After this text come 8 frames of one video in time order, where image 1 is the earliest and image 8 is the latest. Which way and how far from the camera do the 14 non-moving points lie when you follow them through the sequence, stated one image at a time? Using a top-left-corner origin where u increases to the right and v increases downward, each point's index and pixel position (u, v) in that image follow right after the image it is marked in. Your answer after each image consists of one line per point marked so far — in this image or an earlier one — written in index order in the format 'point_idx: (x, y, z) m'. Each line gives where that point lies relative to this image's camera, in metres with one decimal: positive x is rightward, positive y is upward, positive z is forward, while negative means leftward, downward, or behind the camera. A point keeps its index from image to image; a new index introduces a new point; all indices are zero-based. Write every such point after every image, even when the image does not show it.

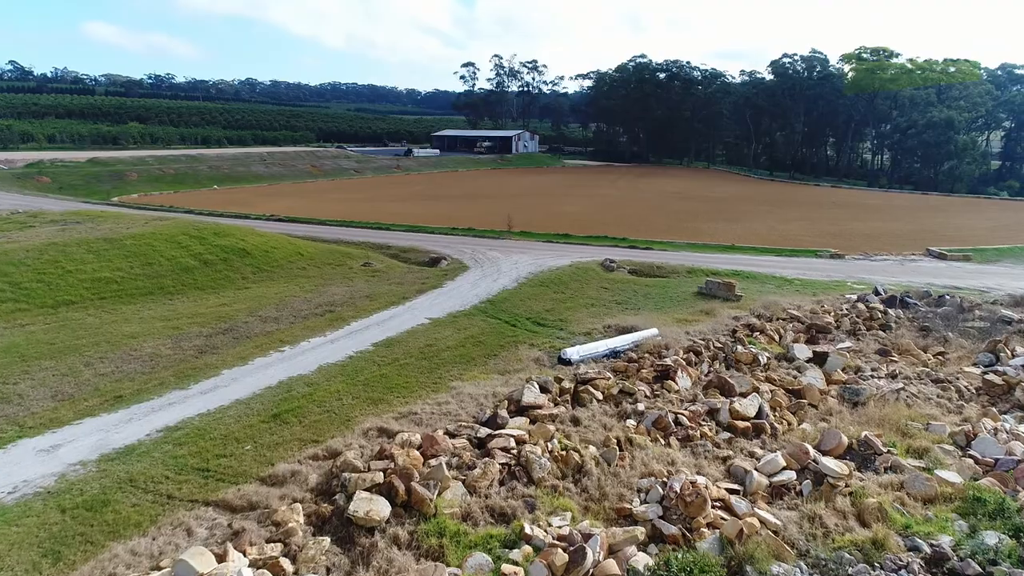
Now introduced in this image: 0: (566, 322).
0: (+1.1, -0.7, +14.2) m
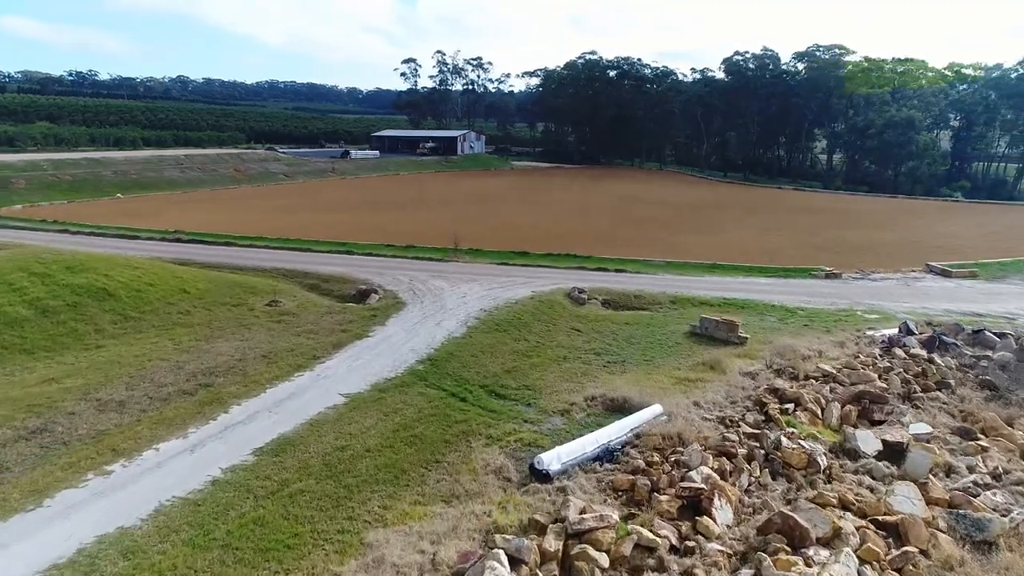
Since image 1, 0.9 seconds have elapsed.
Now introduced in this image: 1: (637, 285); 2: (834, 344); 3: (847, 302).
0: (+0.3, -1.5, +10.5) m
1: (+3.1, +0.1, +18.2) m
2: (+6.2, -1.1, +13.8) m
3: (+8.4, -0.3, +17.9) m
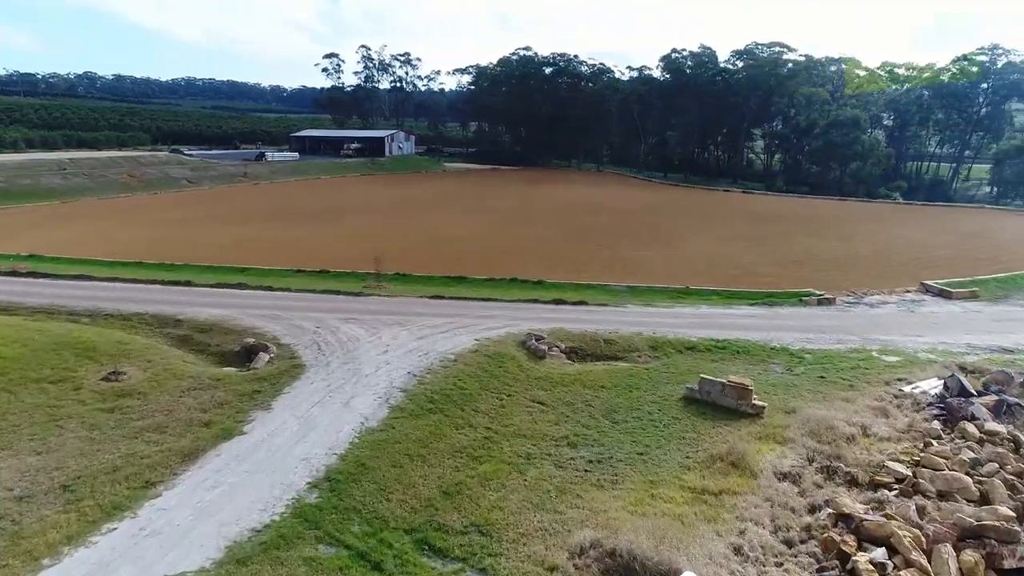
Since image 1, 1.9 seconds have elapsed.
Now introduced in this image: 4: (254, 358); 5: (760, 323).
0: (-0.2, -2.4, +6.8) m
1: (+1.9, -0.7, +14.7) m
2: (+5.3, -1.8, +10.6) m
3: (+7.1, -1.0, +14.9) m
4: (-4.3, -1.1, +11.9) m
5: (+5.3, -0.8, +15.5) m
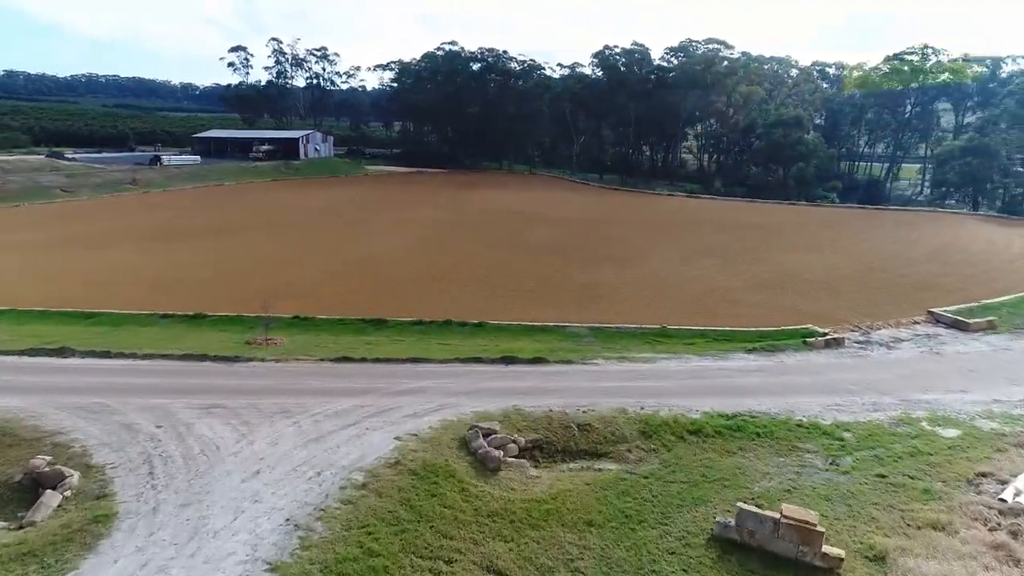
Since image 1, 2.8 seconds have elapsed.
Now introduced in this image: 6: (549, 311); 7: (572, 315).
0: (-0.4, -3.3, +2.8) m
1: (+0.9, -1.6, +10.8) m
2: (+4.8, -2.6, +7.1) m
3: (+6.1, -1.8, +11.5) m
4: (-4.9, -2.1, +7.5) m
5: (+4.3, -1.6, +12.0) m
6: (+0.8, -0.6, +17.8) m
7: (+1.3, -0.6, +17.2) m
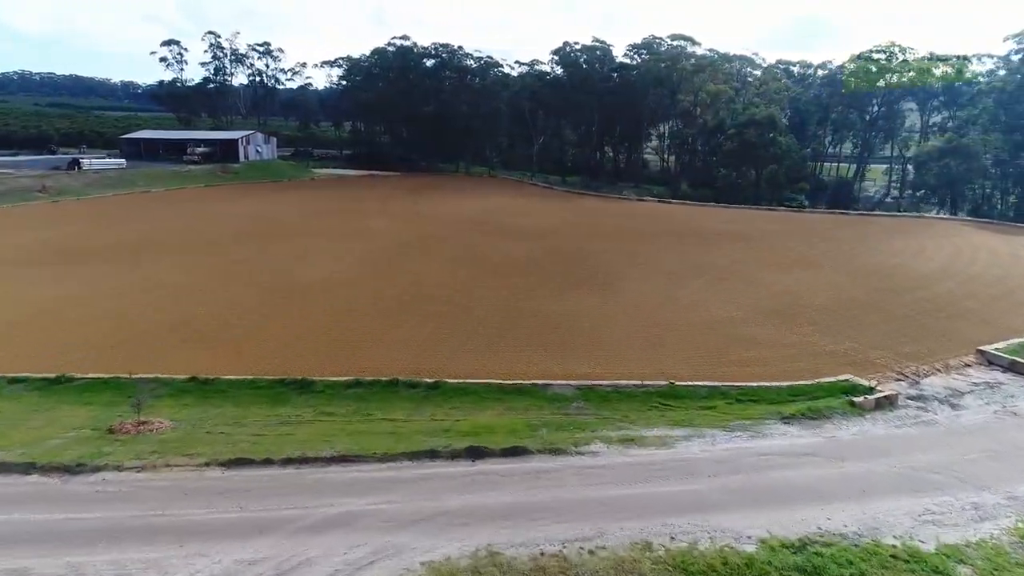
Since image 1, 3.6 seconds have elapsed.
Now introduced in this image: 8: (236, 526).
0: (-0.2, -4.1, -0.6) m
1: (+0.6, -2.4, +7.5) m
2: (+4.7, -3.3, +4.0) m
3: (+5.8, -2.5, +8.5) m
4: (-5.0, -3.0, +3.8) m
5: (+3.9, -2.3, +8.9) m
6: (+0.1, -1.3, +14.4) m
7: (+0.7, -1.4, +13.9) m
8: (-2.7, -2.3, +7.1) m
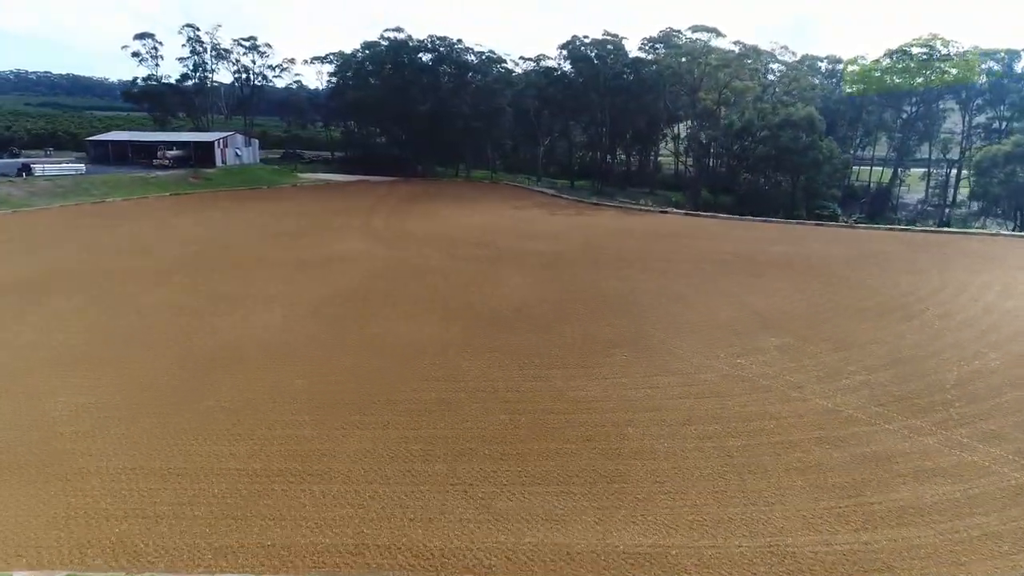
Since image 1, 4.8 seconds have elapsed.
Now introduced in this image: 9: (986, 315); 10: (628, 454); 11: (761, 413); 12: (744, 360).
0: (-0.2, -5.3, -5.7) m
1: (+0.6, -3.6, +2.4) m
2: (+4.7, -4.5, -1.1) m
3: (+5.8, -3.7, +3.4) m
4: (-5.0, -4.2, -1.3) m
5: (+3.9, -3.5, +3.7) m
6: (+0.2, -2.5, +9.3) m
7: (+0.7, -2.6, +8.8) m
8: (-2.6, -3.5, +2.0) m
9: (+11.3, -0.6, +17.2) m
10: (+1.6, -2.3, +10.5) m
11: (+3.9, -2.0, +11.3) m
12: (+4.4, -1.4, +13.7) m
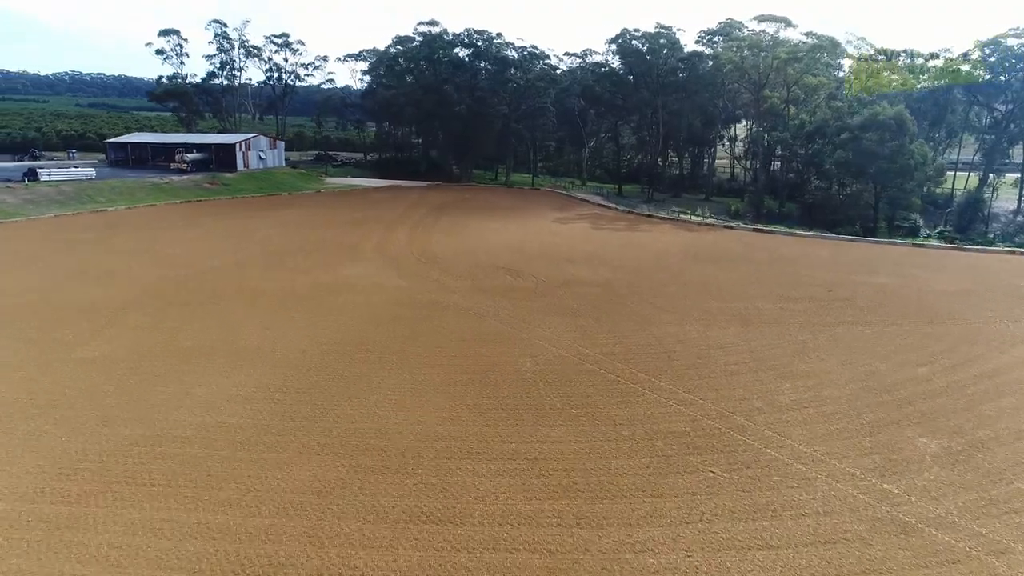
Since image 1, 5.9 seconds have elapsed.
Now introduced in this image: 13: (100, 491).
0: (-0.9, -6.3, -10.0) m
1: (+0.4, -4.6, -2.0) m
2: (+4.2, -5.7, -5.7) m
3: (+5.6, -4.8, -1.3) m
4: (-5.5, -5.2, -5.3) m
5: (+3.7, -4.6, -0.8) m
6: (+0.3, -3.6, +5.0) m
7: (+0.8, -3.7, +4.4) m
8: (-2.9, -4.5, -2.1) m
9: (+11.9, -1.8, +12.2) m
10: (+1.8, -3.3, +6.1) m
11: (+4.2, -3.1, +6.8) m
12: (+4.8, -2.5, +9.1) m
13: (-4.9, -2.7, +9.2) m
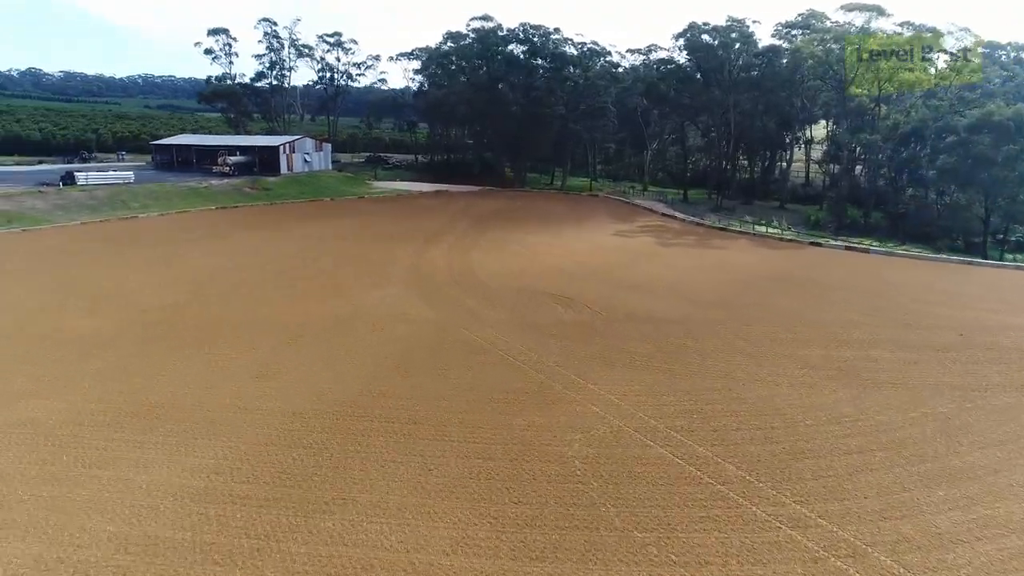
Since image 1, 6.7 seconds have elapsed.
0: (-2.2, -7.1, -13.1) m
1: (-0.3, -5.4, -5.2) m
2: (+3.2, -6.5, -9.2) m
3: (+5.0, -5.7, -4.9) m
4: (-6.3, -5.8, -8.1) m
5: (+3.2, -5.4, -4.3) m
6: (+0.3, -4.4, +1.7) m
7: (+0.7, -4.5, +1.1) m
8: (-3.6, -5.2, -5.1) m
9: (+12.4, -2.8, +8.1) m
10: (+1.8, -4.1, +2.7) m
11: (+4.2, -4.0, +3.2) m
12: (+5.0, -3.4, +5.5) m
13: (-4.6, -3.4, +6.4) m
